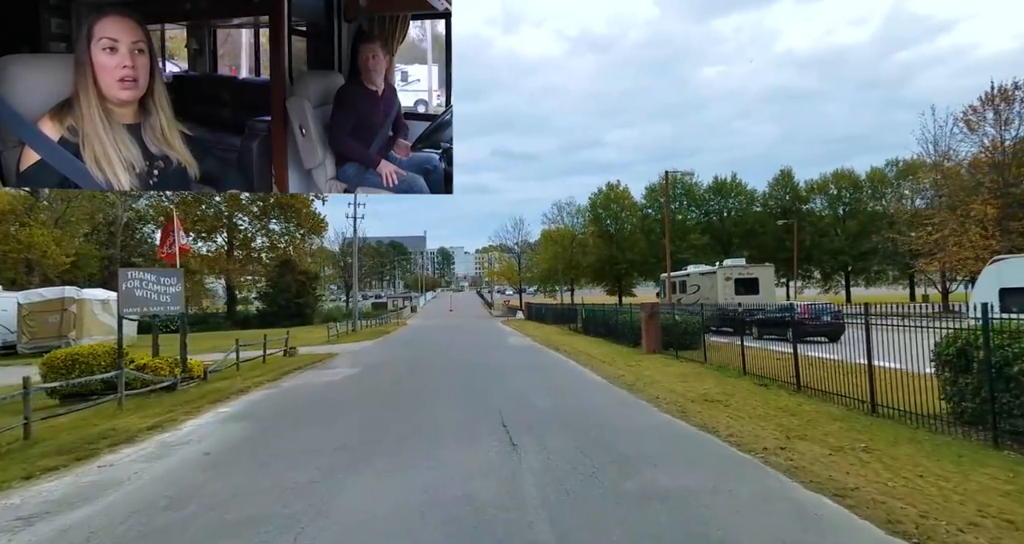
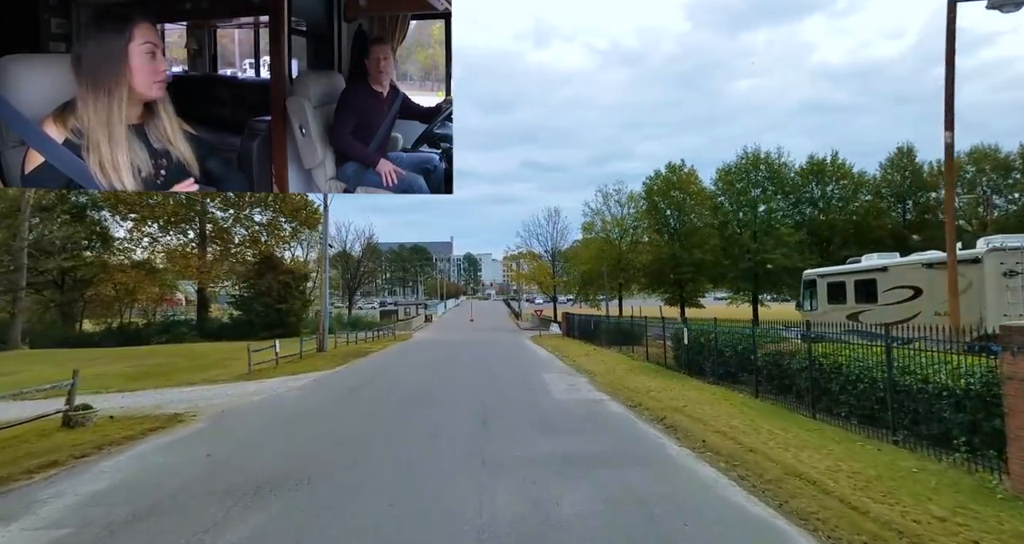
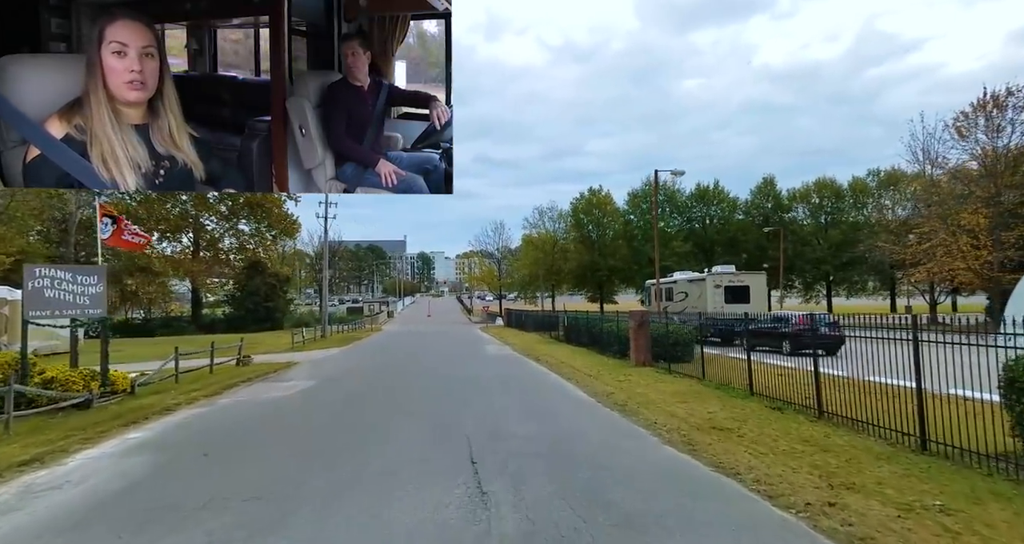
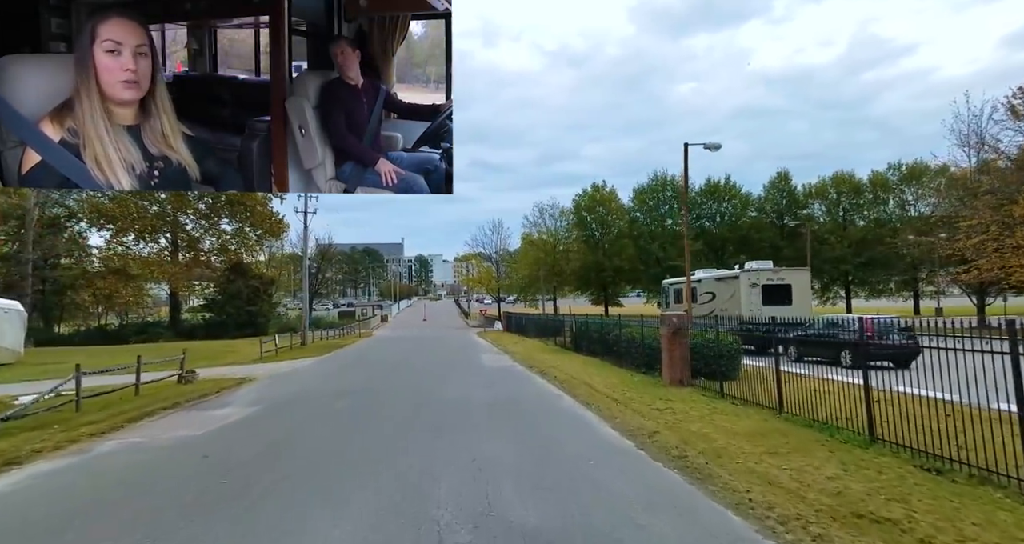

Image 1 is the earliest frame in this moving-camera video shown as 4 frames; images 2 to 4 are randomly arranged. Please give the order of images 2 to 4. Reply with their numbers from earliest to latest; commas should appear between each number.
3, 4, 2
